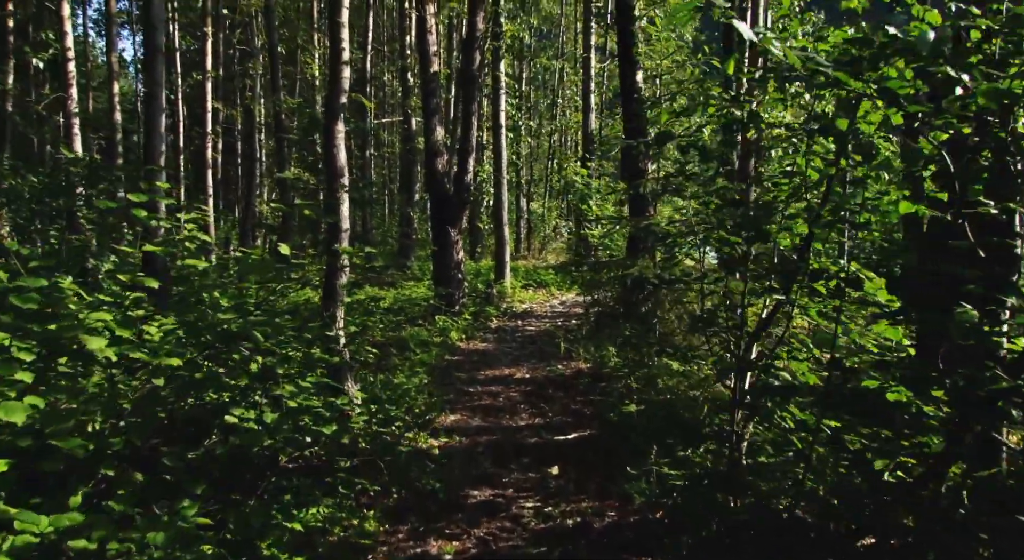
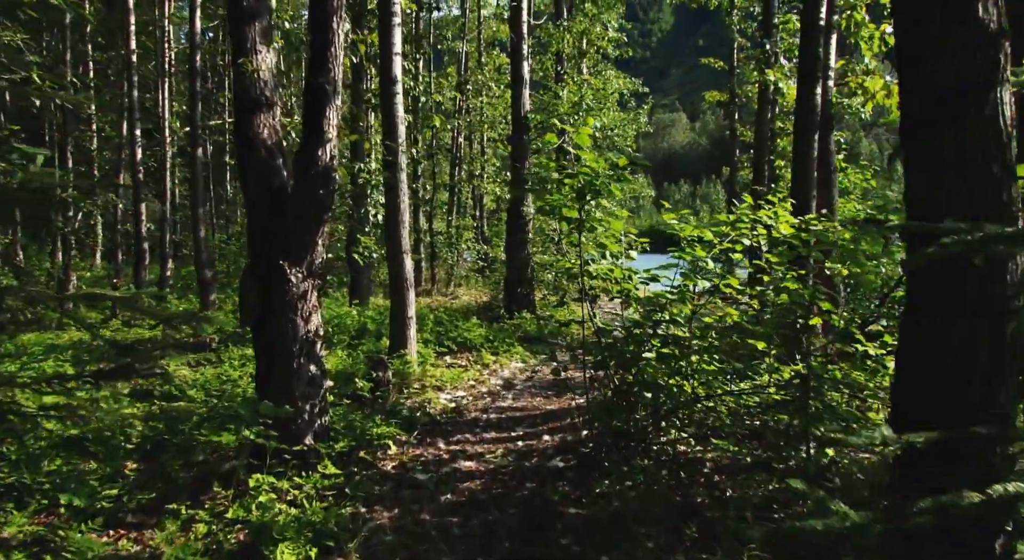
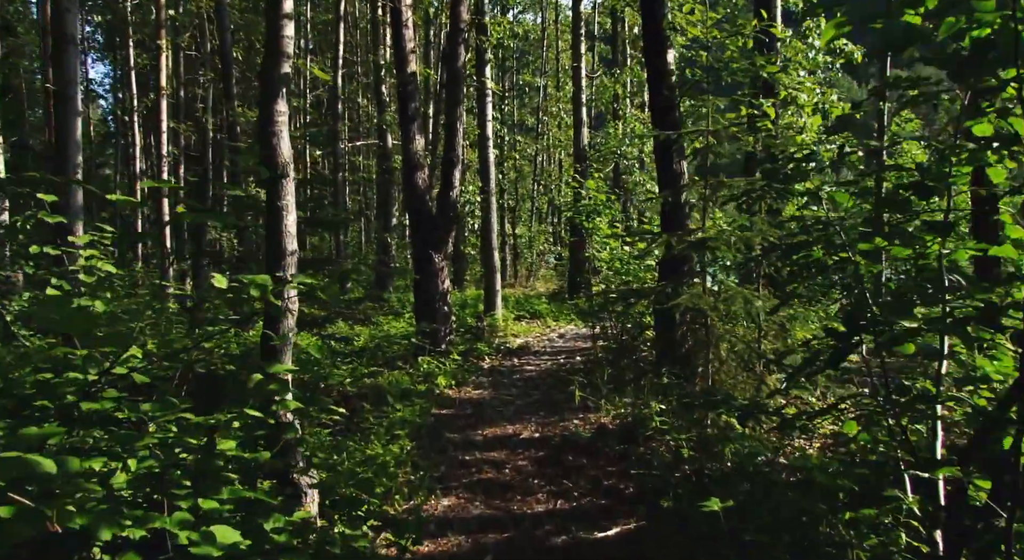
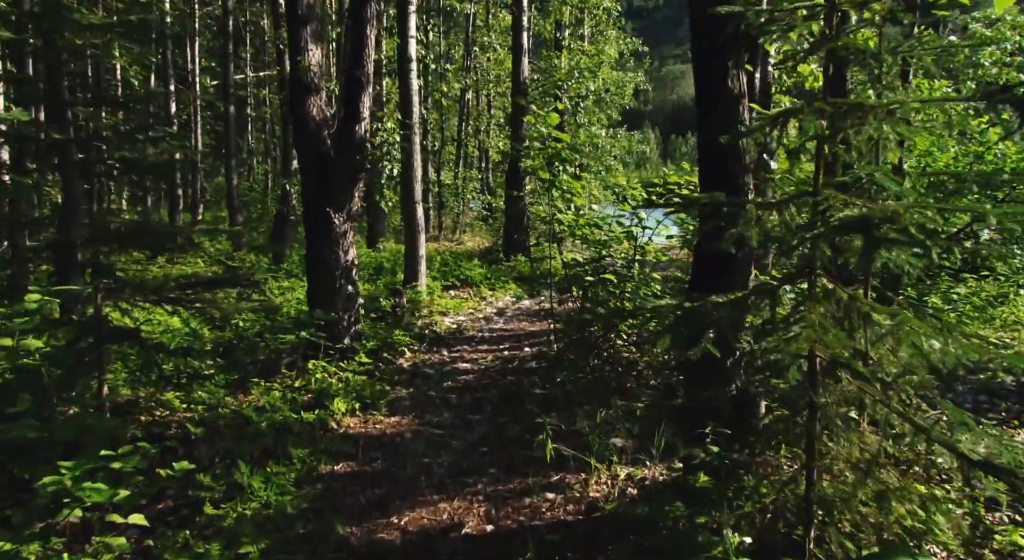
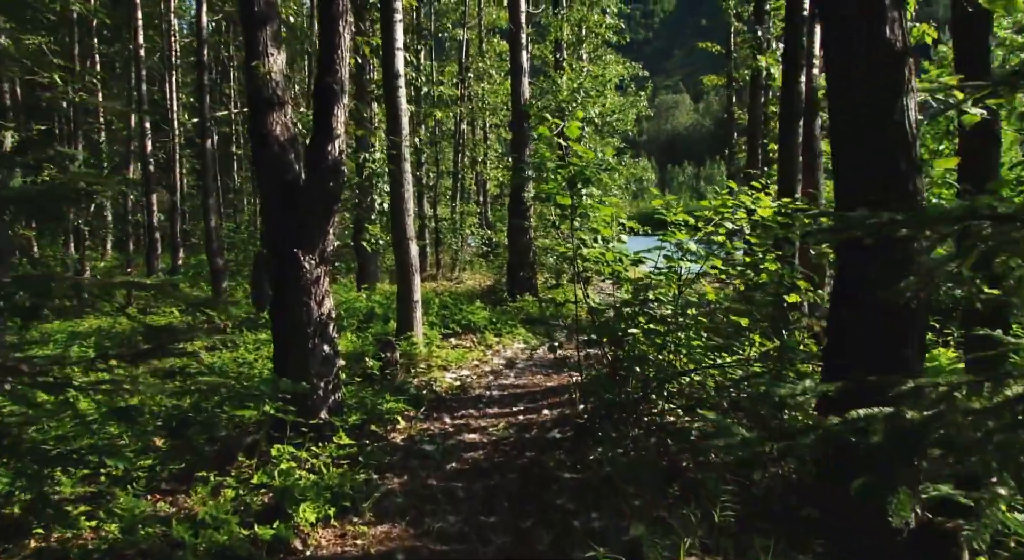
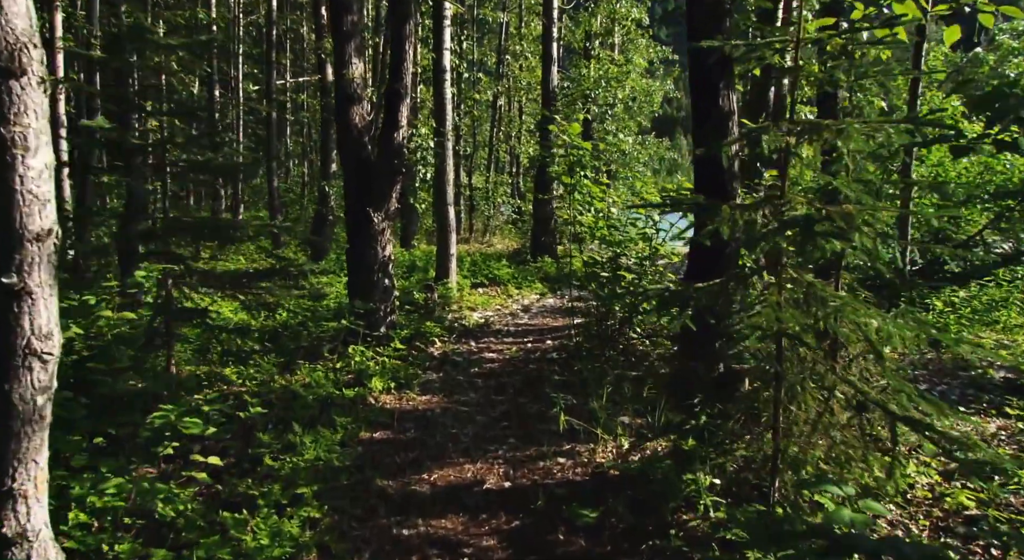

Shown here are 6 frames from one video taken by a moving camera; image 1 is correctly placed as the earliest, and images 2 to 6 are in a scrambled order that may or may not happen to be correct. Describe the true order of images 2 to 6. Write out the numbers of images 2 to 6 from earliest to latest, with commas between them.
3, 6, 4, 5, 2
